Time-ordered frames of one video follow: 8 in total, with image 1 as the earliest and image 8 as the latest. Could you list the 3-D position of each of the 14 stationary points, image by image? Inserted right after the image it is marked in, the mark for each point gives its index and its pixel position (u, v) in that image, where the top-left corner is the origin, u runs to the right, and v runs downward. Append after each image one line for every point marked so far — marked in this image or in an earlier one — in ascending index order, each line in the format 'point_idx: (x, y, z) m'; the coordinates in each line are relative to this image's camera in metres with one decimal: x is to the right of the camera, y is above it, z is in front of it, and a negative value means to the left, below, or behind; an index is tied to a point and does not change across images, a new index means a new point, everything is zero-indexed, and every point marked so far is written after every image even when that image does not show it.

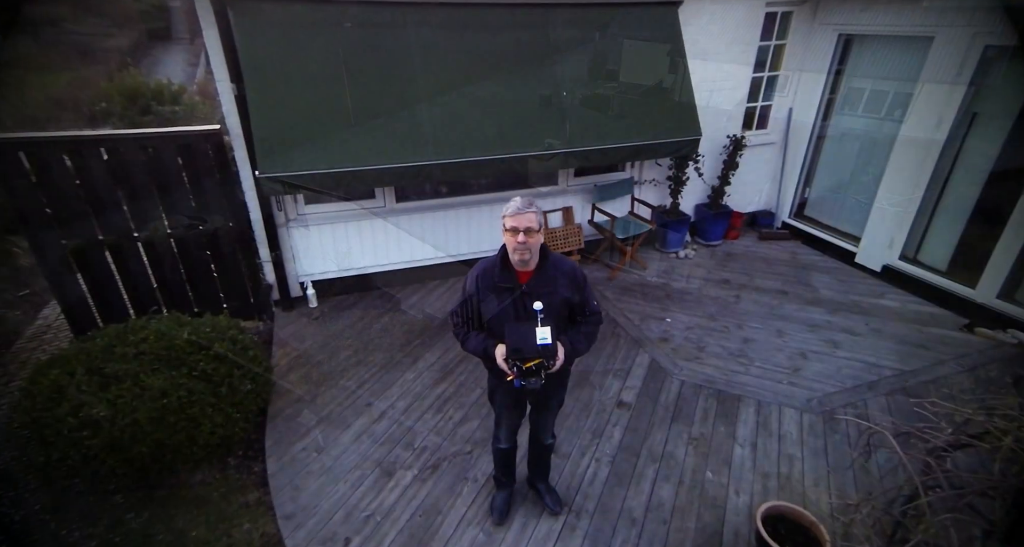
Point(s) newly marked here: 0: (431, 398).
0: (-0.6, -1.0, +3.9) m
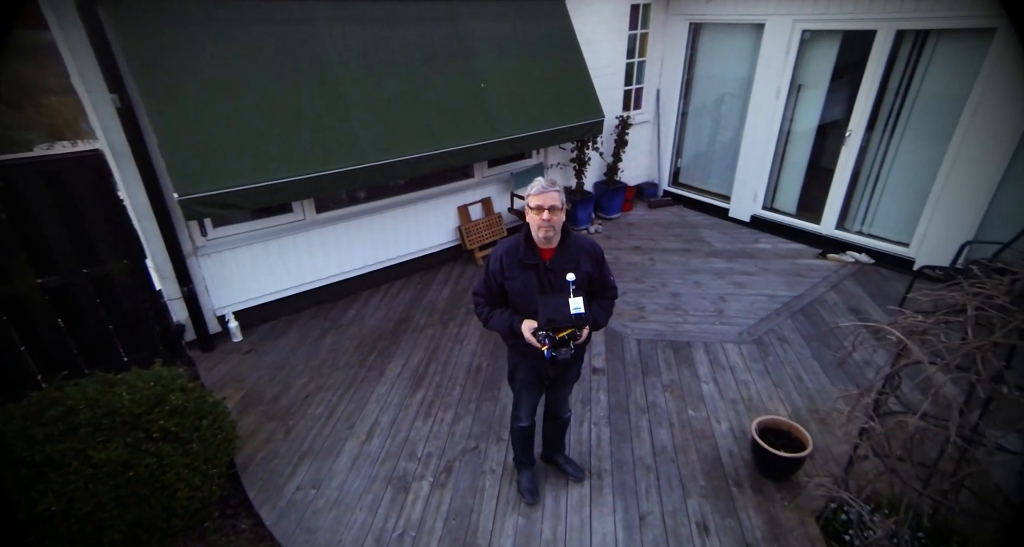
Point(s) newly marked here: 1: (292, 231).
0: (-0.7, -1.0, +3.7) m
1: (-2.1, +0.4, +4.6) m
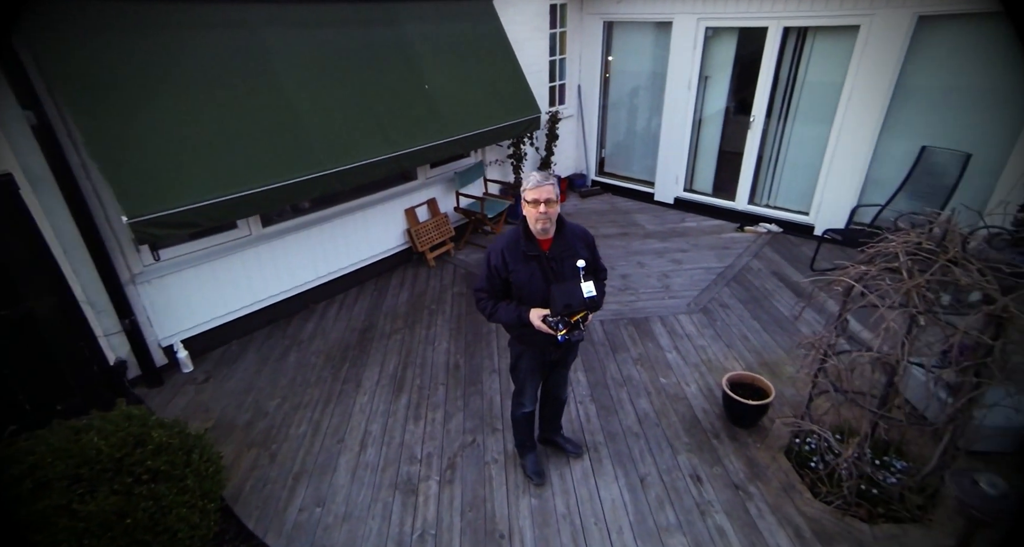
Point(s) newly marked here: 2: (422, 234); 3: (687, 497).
0: (-0.8, -1.0, +3.7) m
1: (-2.4, +0.2, +4.4) m
2: (-1.1, +0.5, +5.7) m
3: (+1.1, -1.4, +3.0) m
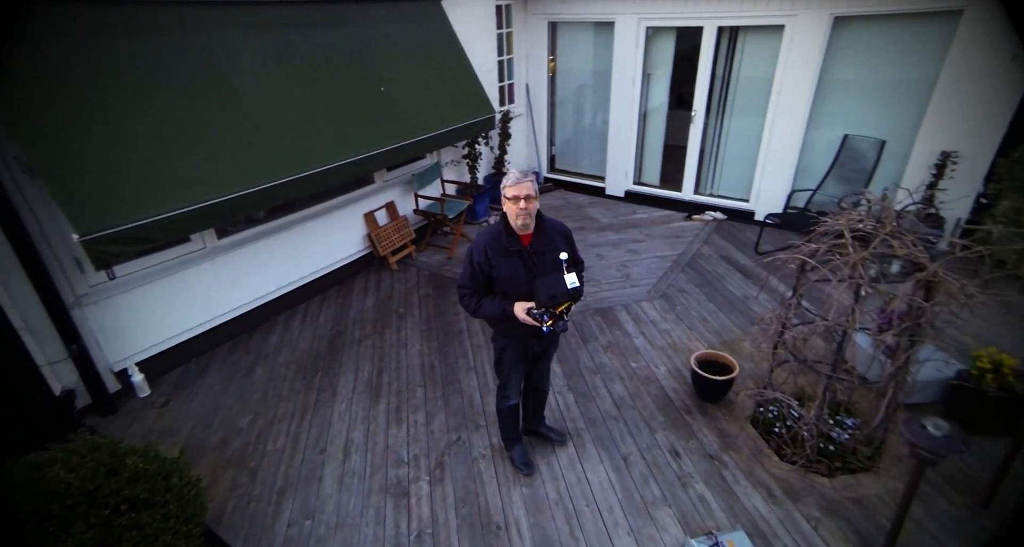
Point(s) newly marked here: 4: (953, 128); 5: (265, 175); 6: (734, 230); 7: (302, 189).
0: (-1.0, -1.1, +3.7) m
1: (-2.7, +0.1, +4.2) m
2: (-1.5, +0.4, +5.7) m
3: (+1.0, -1.3, +3.2) m
4: (+4.9, +1.6, +5.4) m
5: (-1.9, +0.8, +3.8) m
6: (+3.0, +0.6, +6.6) m
7: (-1.7, +0.7, +4.1) m
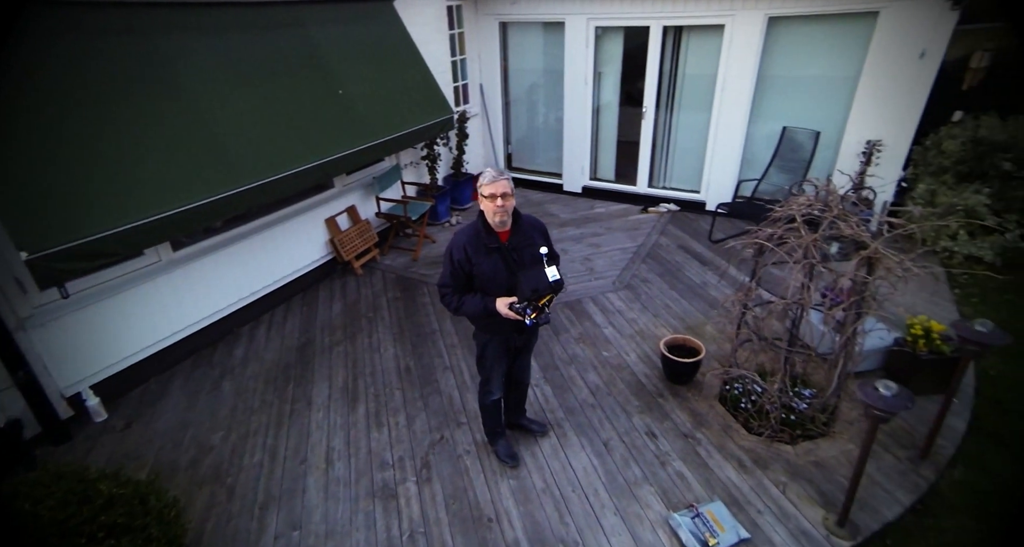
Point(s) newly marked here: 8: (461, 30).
0: (-1.1, -1.1, +3.7) m
1: (-2.9, 0.0, +4.0) m
2: (-1.9, +0.4, +5.6) m
3: (+0.9, -1.2, +3.3) m
4: (+4.4, +1.9, +5.9) m
5: (-2.2, +0.7, +3.7) m
6: (+2.5, +0.7, +6.9) m
7: (-2.0, +0.6, +4.0) m
8: (-0.8, +3.7, +7.4) m
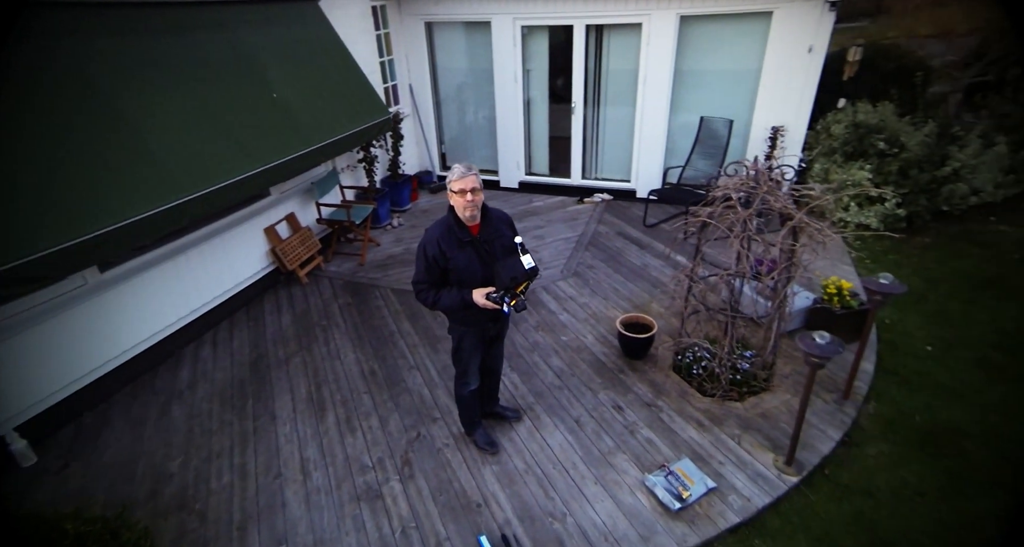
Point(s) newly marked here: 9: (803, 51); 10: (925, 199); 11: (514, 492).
0: (-1.3, -1.1, +3.6) m
1: (-3.2, -0.2, +3.6) m
2: (-2.5, +0.2, +5.4) m
3: (+0.8, -1.1, +3.6) m
4: (+3.6, +2.2, +6.6) m
5: (-2.5, +0.6, +3.5) m
6: (+1.6, +1.0, +7.3) m
7: (-2.4, +0.5, +3.7) m
8: (-1.9, +3.7, +7.3) m
9: (+3.7, +2.8, +6.2) m
10: (+5.2, +1.0, +6.2) m
11: (0.0, -1.4, +3.1) m
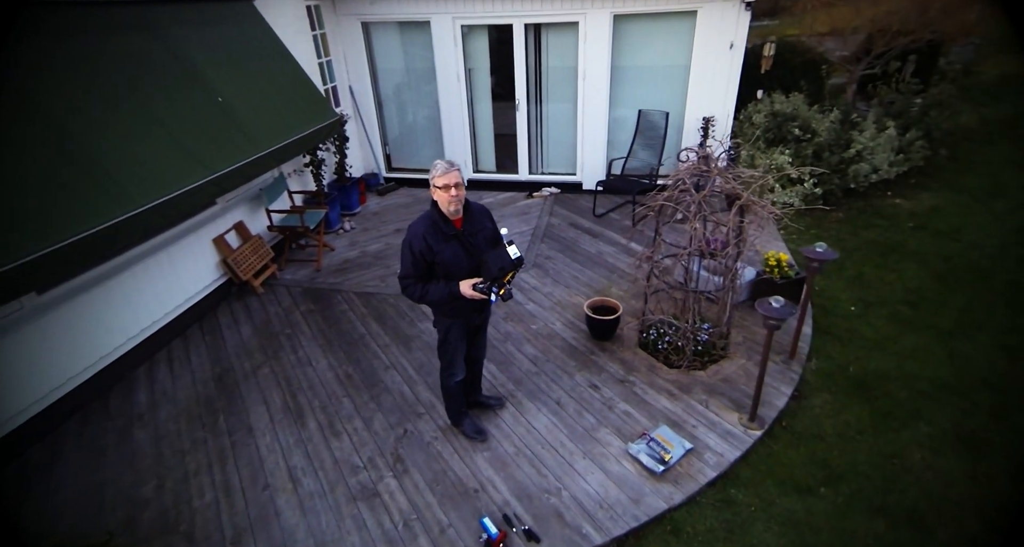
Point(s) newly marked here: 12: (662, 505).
0: (-1.4, -1.2, +3.5) m
1: (-3.4, -0.4, +3.3) m
2: (-2.9, +0.1, +5.2) m
3: (+0.6, -1.0, +3.8) m
4: (+2.8, +2.5, +7.1) m
5: (-2.7, +0.5, +3.3) m
6: (+0.9, +1.1, +7.6) m
7: (-2.6, +0.4, +3.6) m
8: (-2.8, +3.6, +7.2) m
9: (+2.9, +3.1, +6.7) m
10: (+4.6, +1.4, +6.9) m
11: (0.0, -1.3, +3.2) m
12: (+0.9, -1.4, +3.0) m
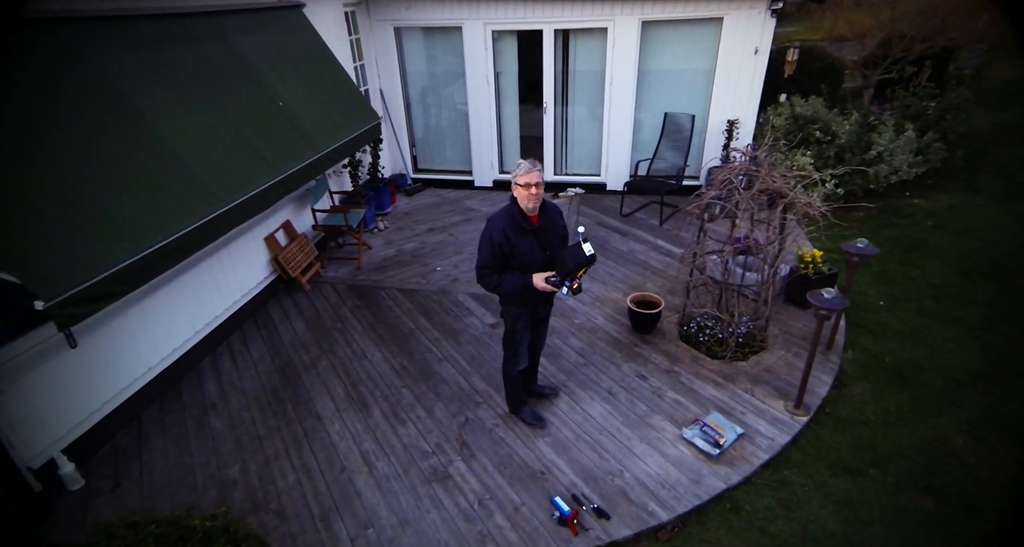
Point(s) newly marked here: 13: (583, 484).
0: (-1.0, -1.1, +3.7) m
1: (-3.0, -0.3, +3.5) m
2: (-2.4, +0.2, +5.3) m
3: (+1.1, -0.9, +3.9) m
4: (+3.3, +2.6, +7.3) m
5: (-2.2, +0.5, +3.4) m
6: (+1.3, +1.1, +7.8) m
7: (-2.1, +0.4, +3.7) m
8: (-2.3, +3.6, +7.4) m
9: (+3.4, +3.1, +6.9) m
10: (+5.0, +1.4, +7.1) m
11: (+0.4, -1.3, +3.4) m
12: (+1.3, -1.4, +3.1) m
13: (+0.5, -1.4, +3.2) m
